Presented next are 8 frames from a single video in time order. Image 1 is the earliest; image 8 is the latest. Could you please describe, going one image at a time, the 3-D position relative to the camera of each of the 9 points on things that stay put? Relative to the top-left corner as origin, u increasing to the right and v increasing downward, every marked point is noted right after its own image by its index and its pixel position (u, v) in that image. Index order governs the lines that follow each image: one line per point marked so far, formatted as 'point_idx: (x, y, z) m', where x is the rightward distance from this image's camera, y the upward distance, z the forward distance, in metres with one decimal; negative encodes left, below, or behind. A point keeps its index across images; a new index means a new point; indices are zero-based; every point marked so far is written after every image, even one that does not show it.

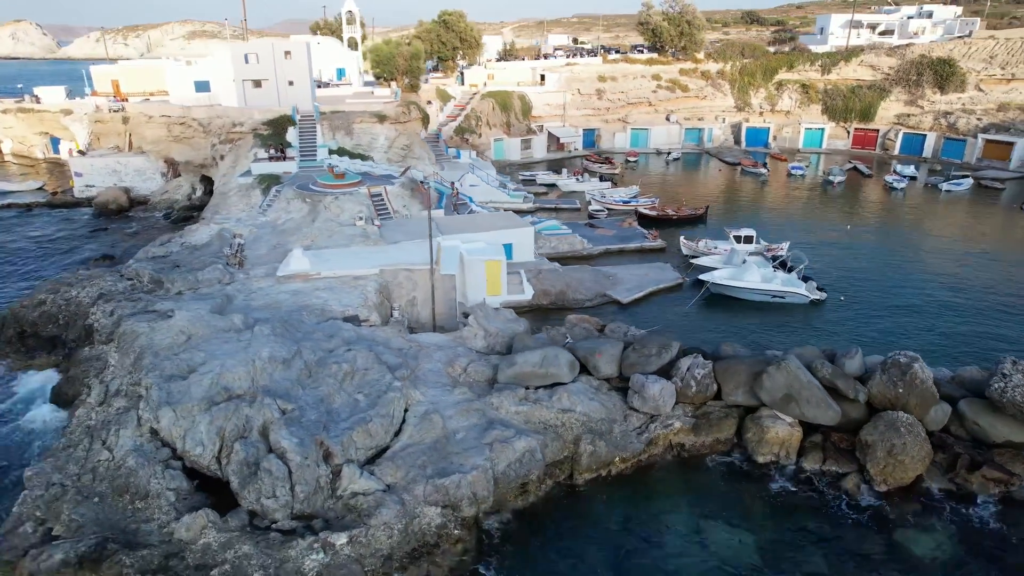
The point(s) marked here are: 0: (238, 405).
0: (-6.7, -2.9, +16.1) m
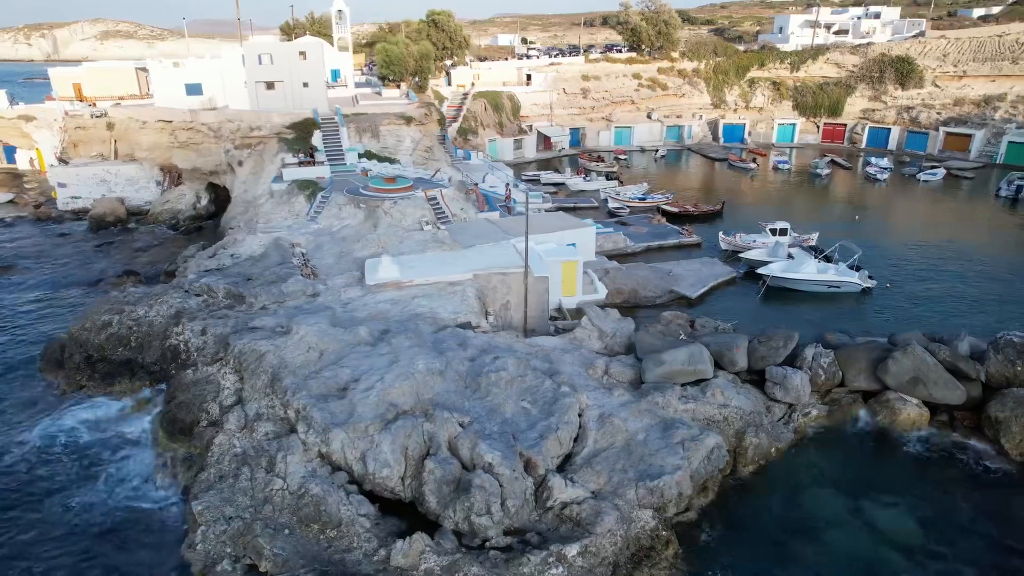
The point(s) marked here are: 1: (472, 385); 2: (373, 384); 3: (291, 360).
0: (-2.2, -3.2, +15.4) m
1: (-1.0, -2.6, +17.1) m
2: (-3.4, -2.4, +16.3) m
3: (-5.9, -2.0, +17.6) m
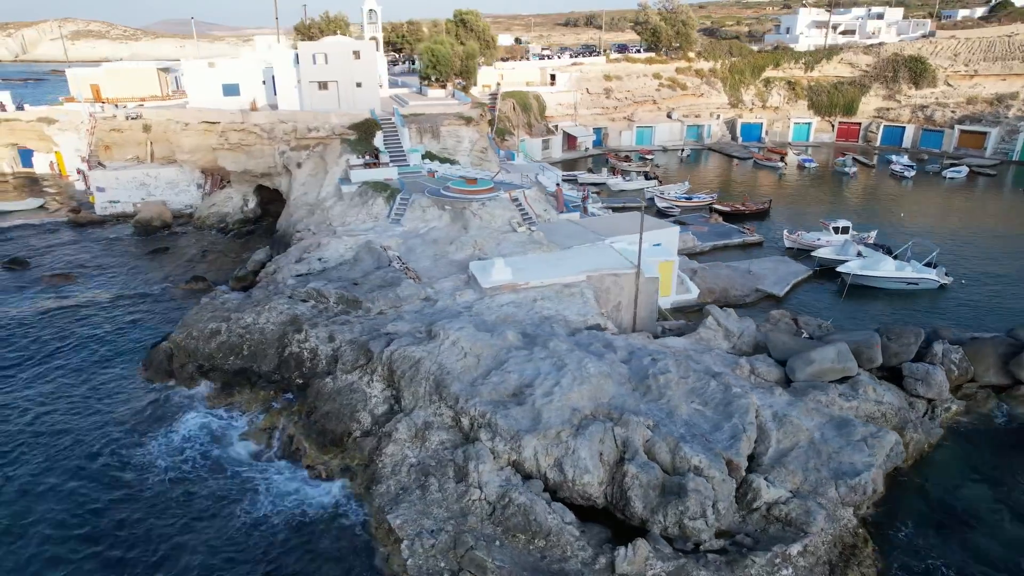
0: (+2.2, -3.2, +15.1) m
1: (+3.3, -2.6, +16.9) m
2: (+0.9, -2.5, +16.0) m
3: (-1.6, -2.1, +17.2) m
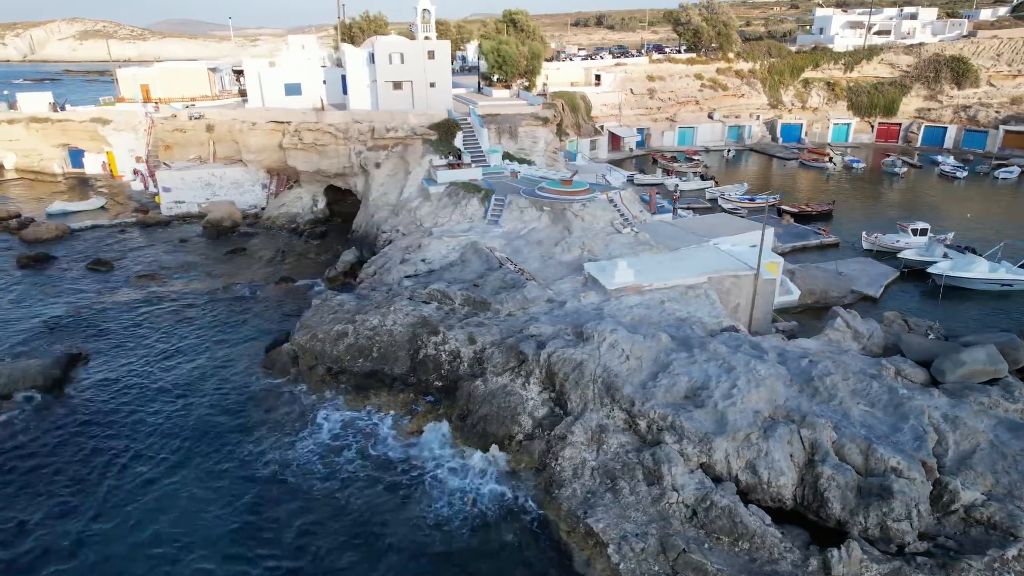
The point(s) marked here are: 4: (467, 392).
0: (+6.5, -3.3, +15.1) m
1: (+7.6, -2.6, +16.8) m
2: (+5.2, -2.5, +15.9) m
3: (+2.7, -2.1, +17.1) m
4: (-1.3, -3.0, +18.5) m
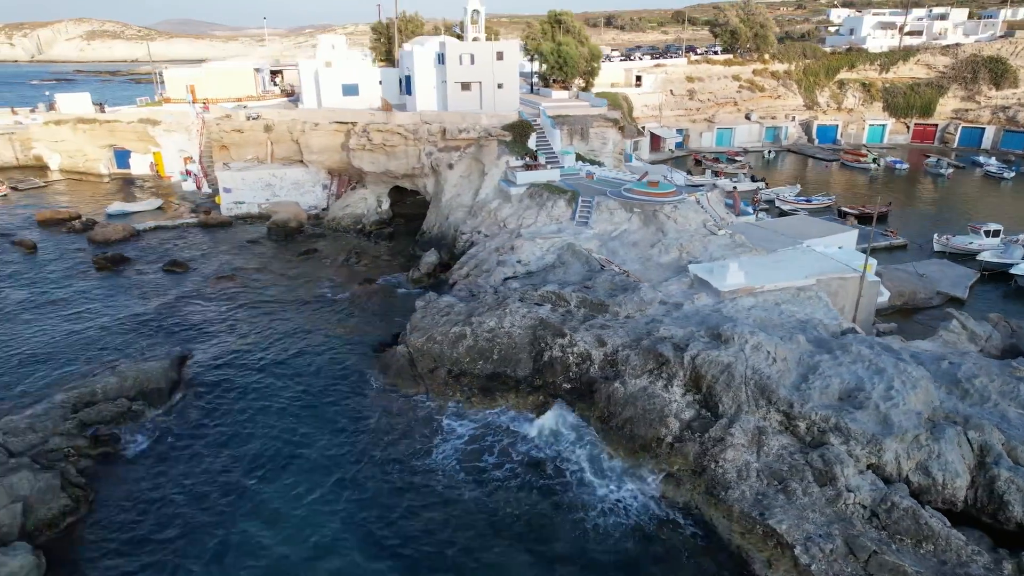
0: (+10.4, -3.3, +15.1) m
1: (+11.5, -2.7, +16.9) m
2: (+9.2, -2.6, +16.0) m
3: (+6.6, -2.2, +17.1) m
4: (+2.6, -3.0, +18.5) m
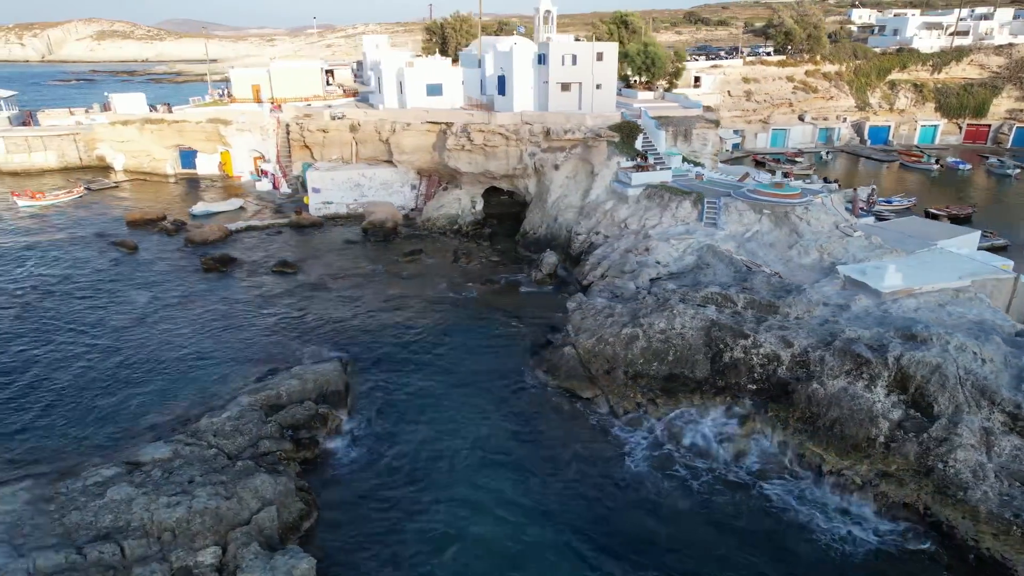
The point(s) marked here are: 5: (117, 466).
0: (+16.1, -3.4, +15.2) m
1: (+17.2, -2.7, +16.9) m
2: (+14.8, -2.6, +16.0) m
3: (+12.2, -2.2, +17.2) m
4: (+8.2, -3.1, +18.6) m
5: (-9.7, -4.4, +16.0) m
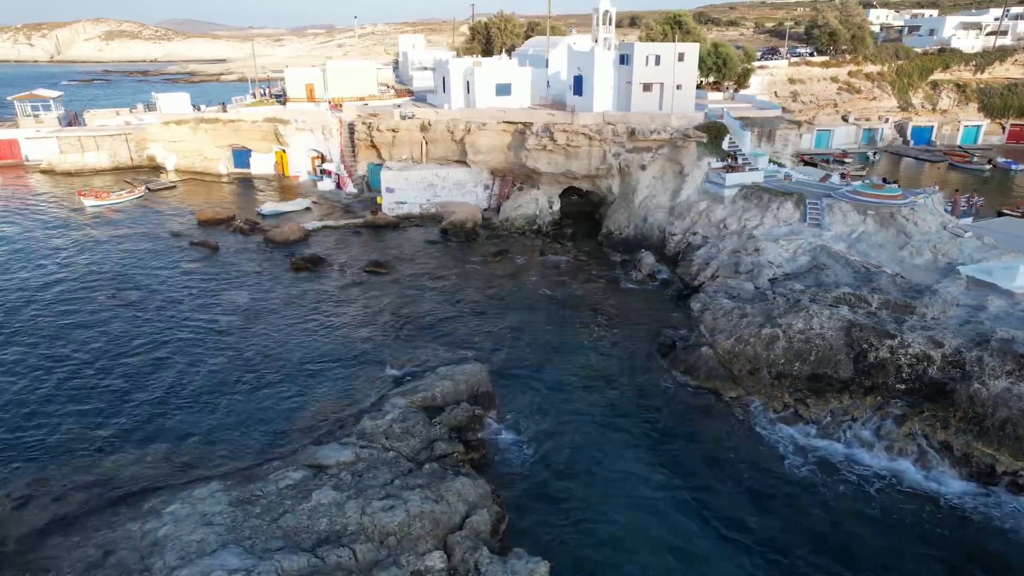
0: (+20.7, -3.4, +15.1) m
1: (+21.8, -2.7, +16.9) m
2: (+19.4, -2.6, +16.0) m
3: (+16.8, -2.2, +17.1) m
4: (+12.8, -3.1, +18.5) m
5: (-5.1, -4.4, +15.9) m
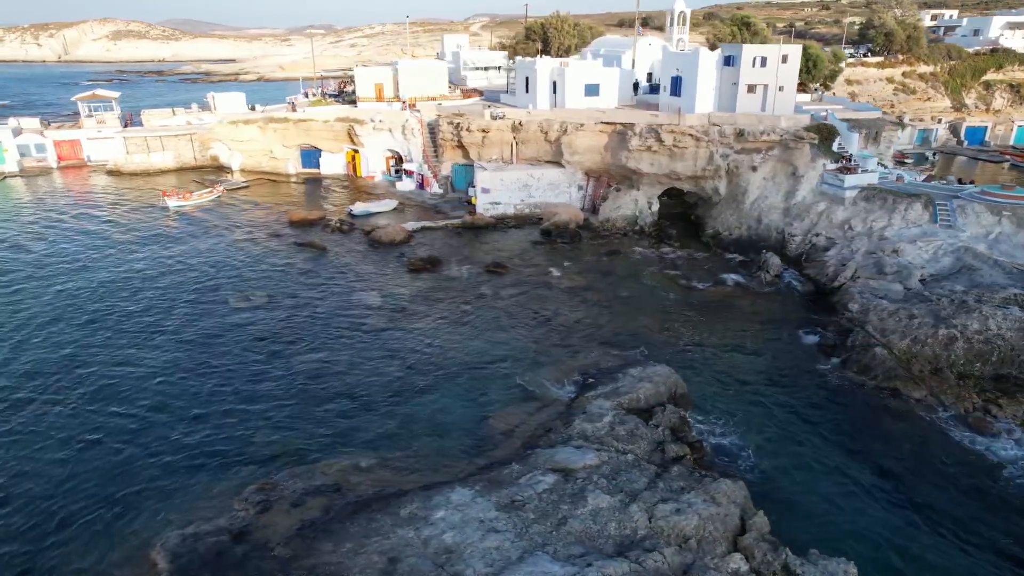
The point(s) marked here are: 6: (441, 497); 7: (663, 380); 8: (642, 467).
0: (+26.7, -3.4, +15.2) m
1: (+27.7, -2.8, +16.9) m
2: (+25.4, -2.7, +16.0) m
3: (+22.8, -2.3, +17.1) m
4: (+18.8, -3.1, +18.5) m
5: (+0.9, -4.5, +15.8) m
6: (-1.7, -4.9, +15.1) m
7: (+4.5, -2.8, +19.9) m
8: (+3.1, -4.4, +15.8) m
